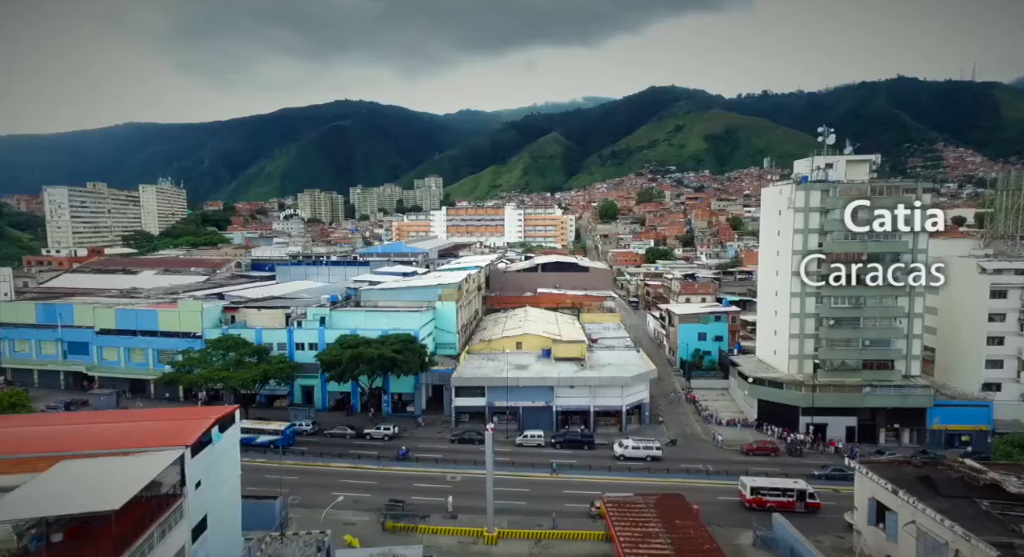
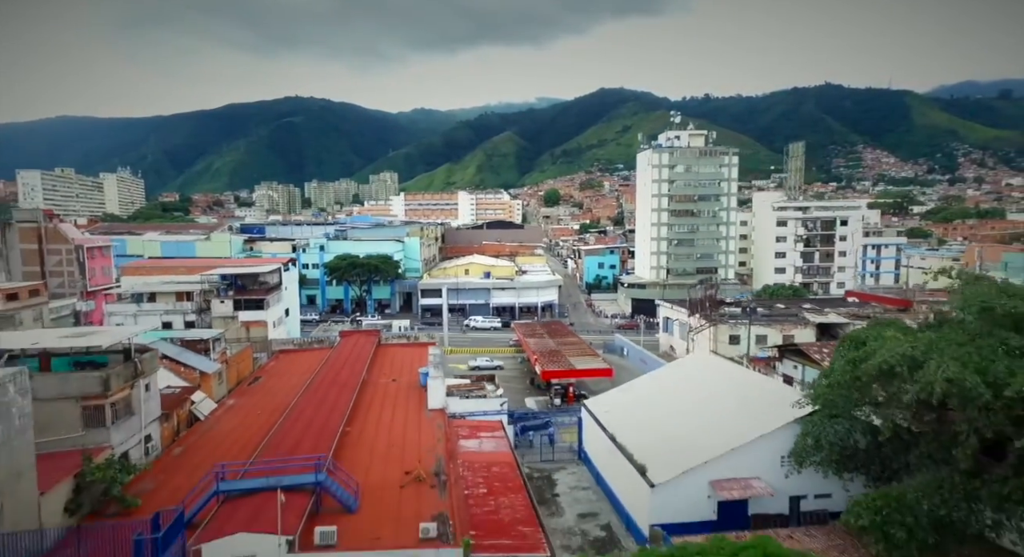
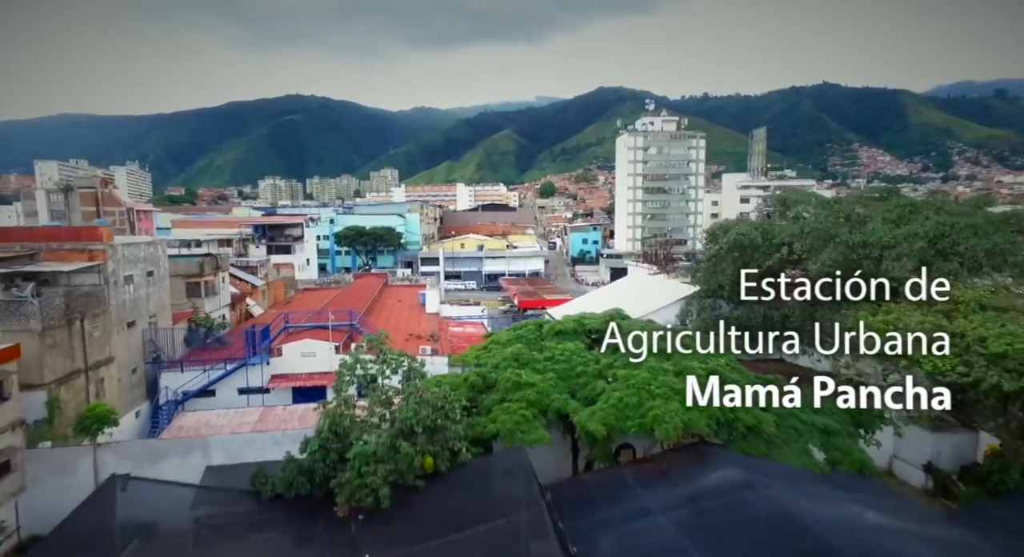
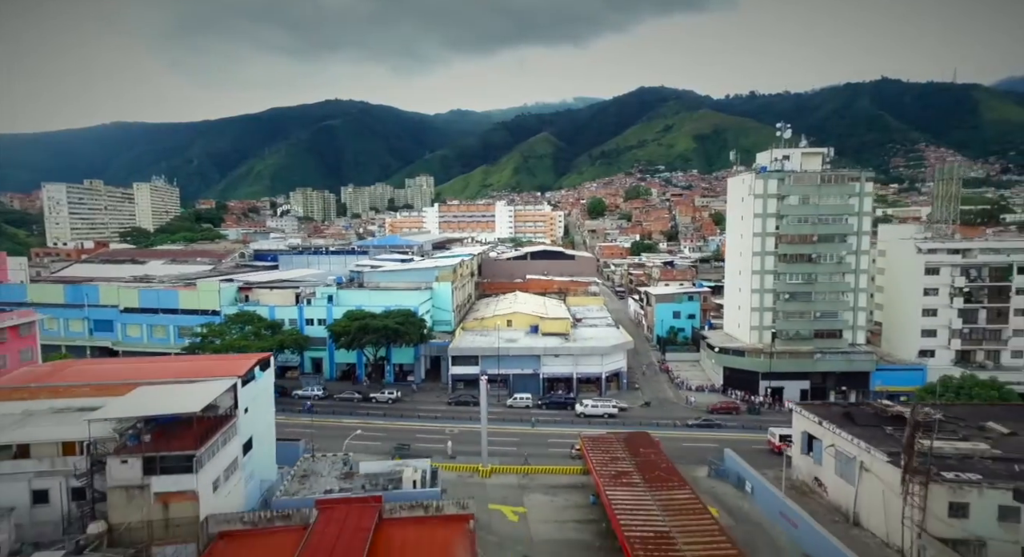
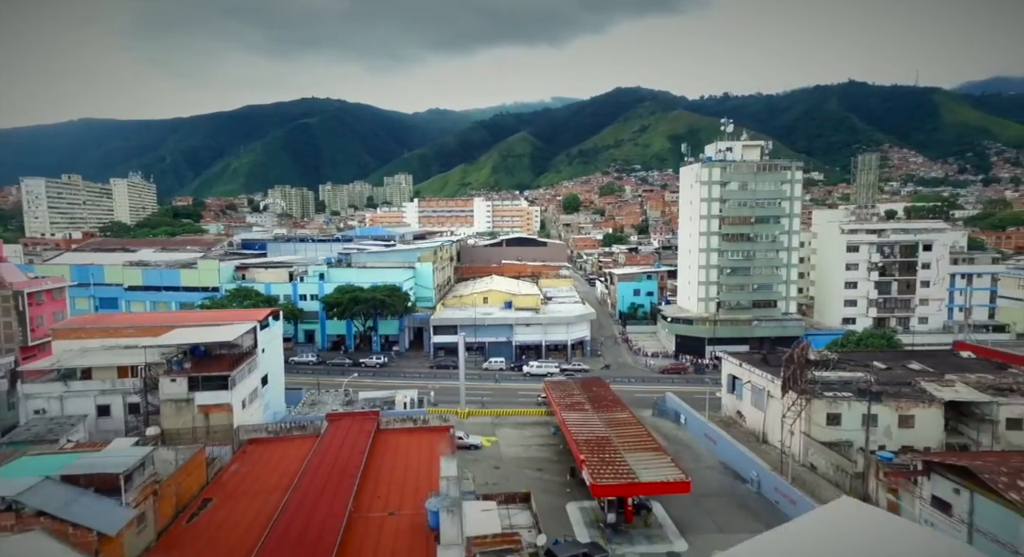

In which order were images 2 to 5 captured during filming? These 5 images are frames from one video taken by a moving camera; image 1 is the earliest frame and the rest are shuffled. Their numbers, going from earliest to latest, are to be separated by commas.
4, 5, 2, 3
